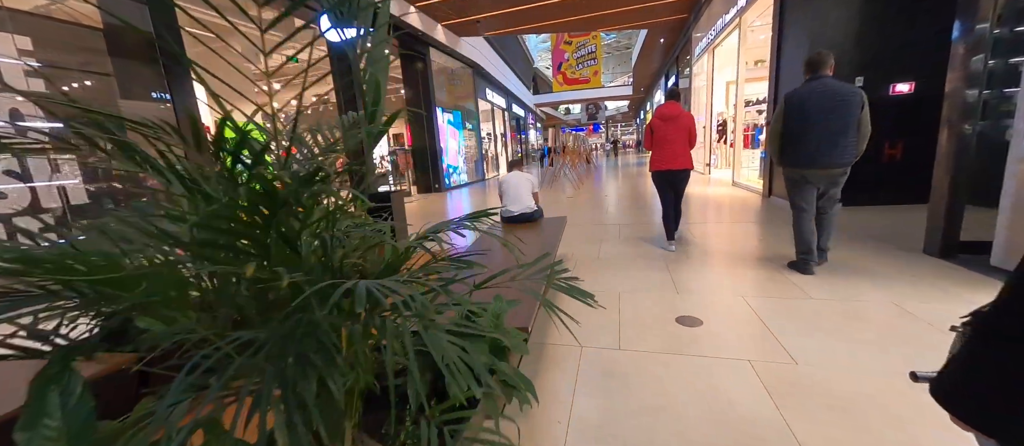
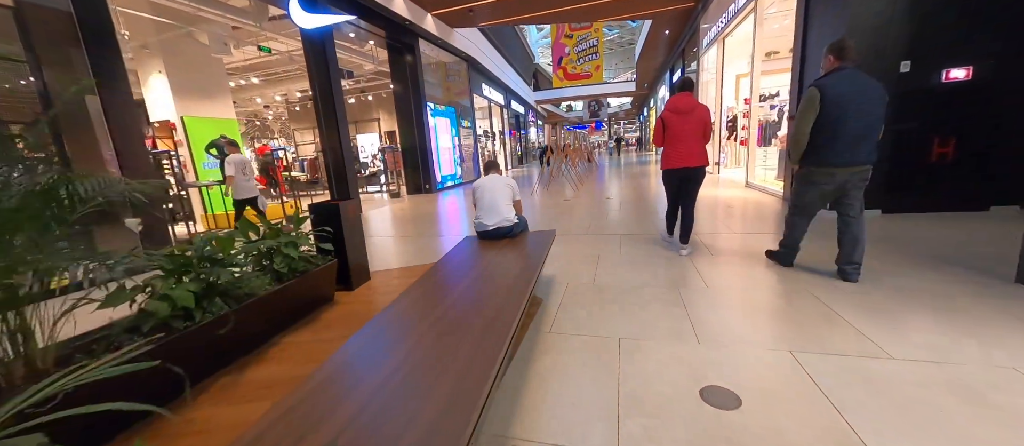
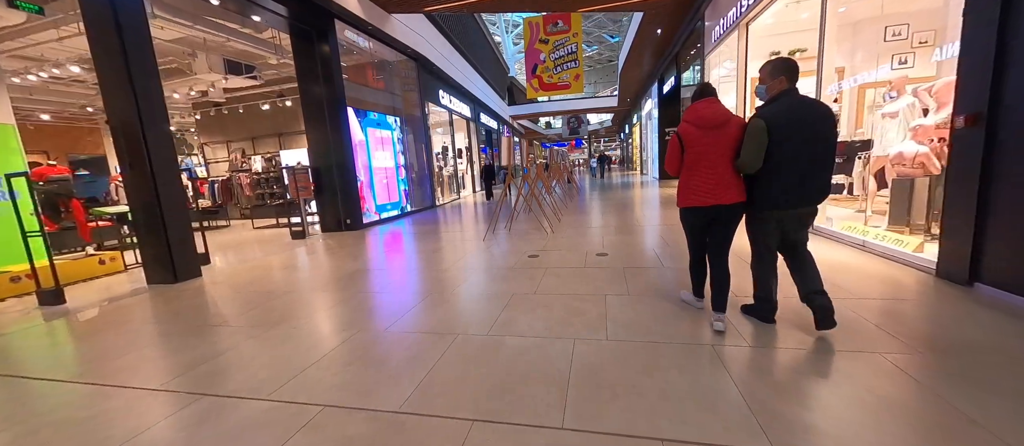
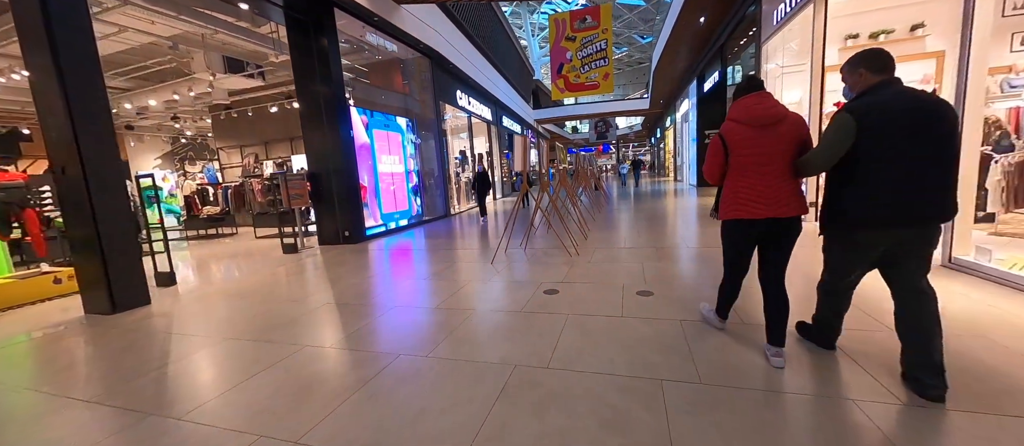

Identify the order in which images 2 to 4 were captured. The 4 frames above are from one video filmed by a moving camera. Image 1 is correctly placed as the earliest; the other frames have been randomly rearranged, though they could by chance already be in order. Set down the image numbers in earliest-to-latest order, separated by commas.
2, 3, 4
